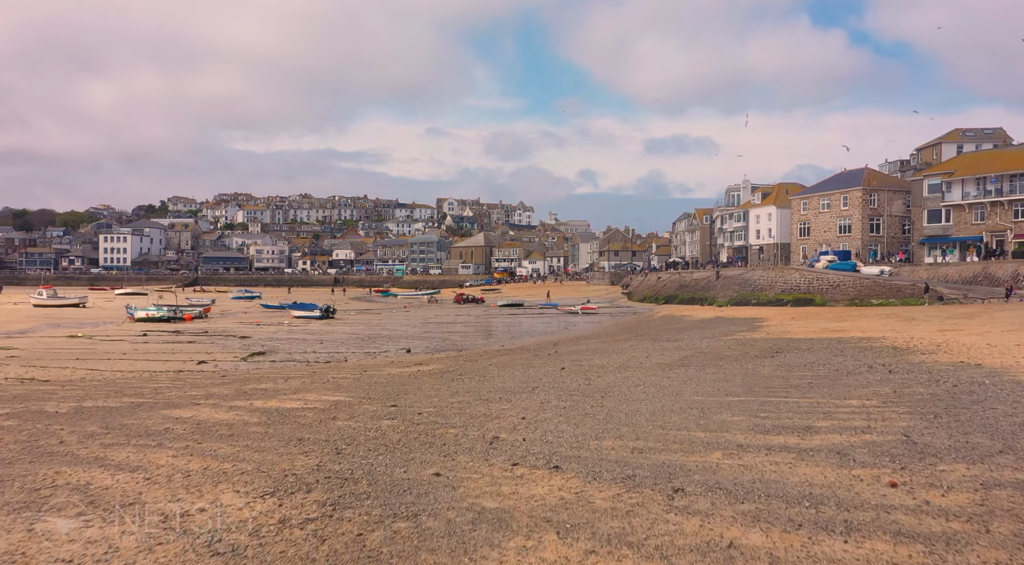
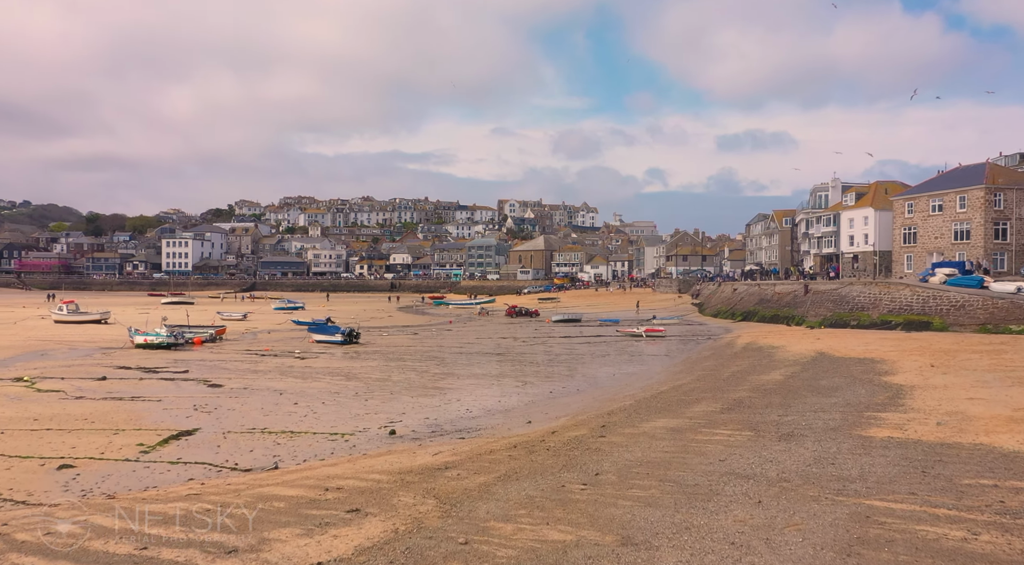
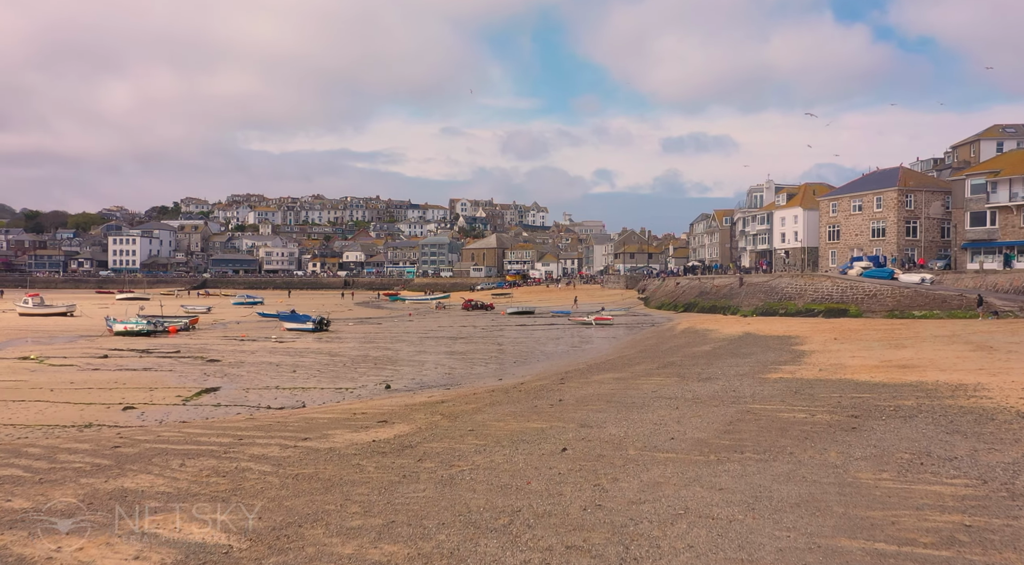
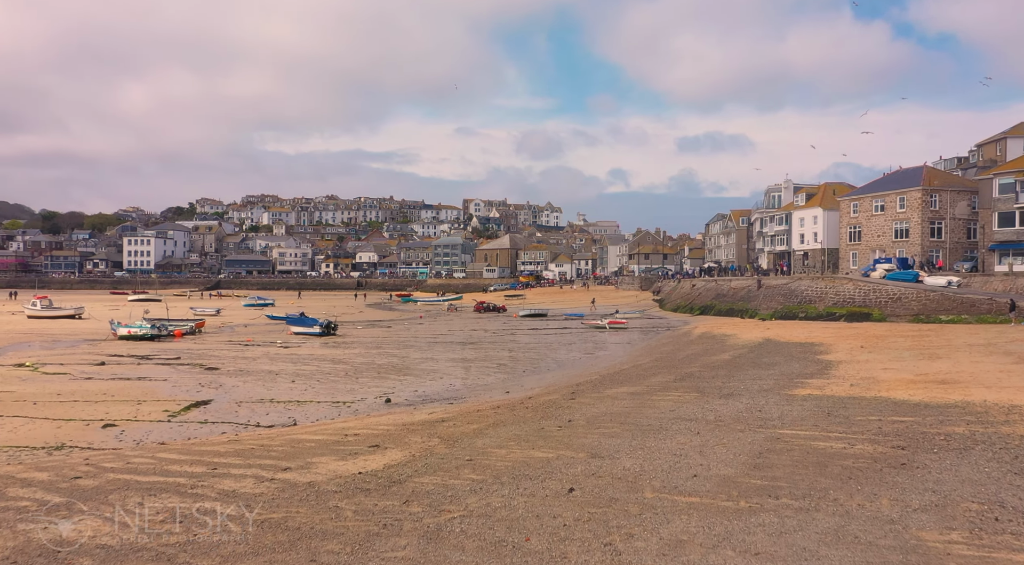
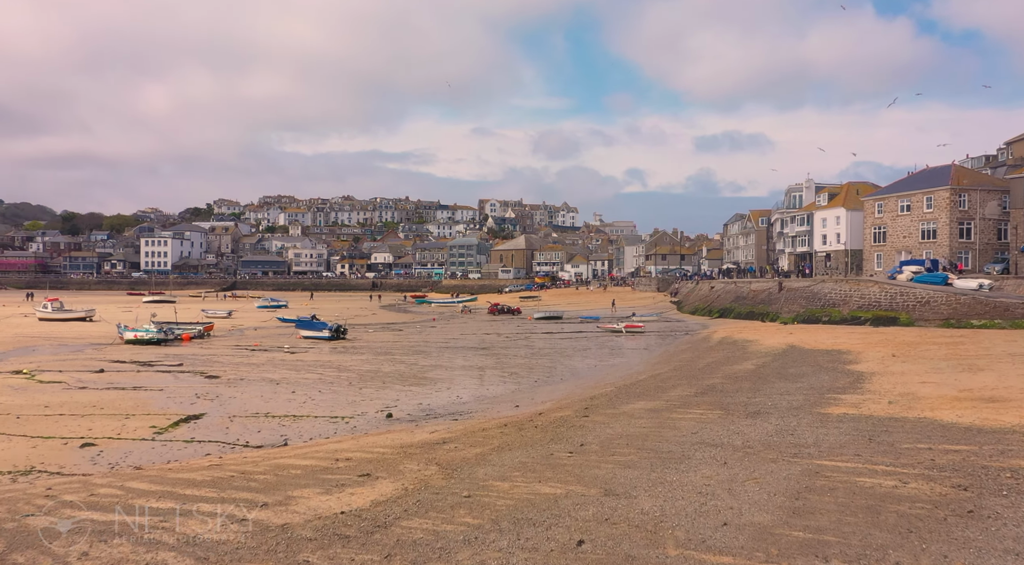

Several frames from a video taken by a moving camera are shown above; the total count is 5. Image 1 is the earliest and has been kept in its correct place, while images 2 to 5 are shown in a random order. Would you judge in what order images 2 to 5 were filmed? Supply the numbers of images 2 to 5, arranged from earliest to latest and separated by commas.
3, 4, 5, 2
